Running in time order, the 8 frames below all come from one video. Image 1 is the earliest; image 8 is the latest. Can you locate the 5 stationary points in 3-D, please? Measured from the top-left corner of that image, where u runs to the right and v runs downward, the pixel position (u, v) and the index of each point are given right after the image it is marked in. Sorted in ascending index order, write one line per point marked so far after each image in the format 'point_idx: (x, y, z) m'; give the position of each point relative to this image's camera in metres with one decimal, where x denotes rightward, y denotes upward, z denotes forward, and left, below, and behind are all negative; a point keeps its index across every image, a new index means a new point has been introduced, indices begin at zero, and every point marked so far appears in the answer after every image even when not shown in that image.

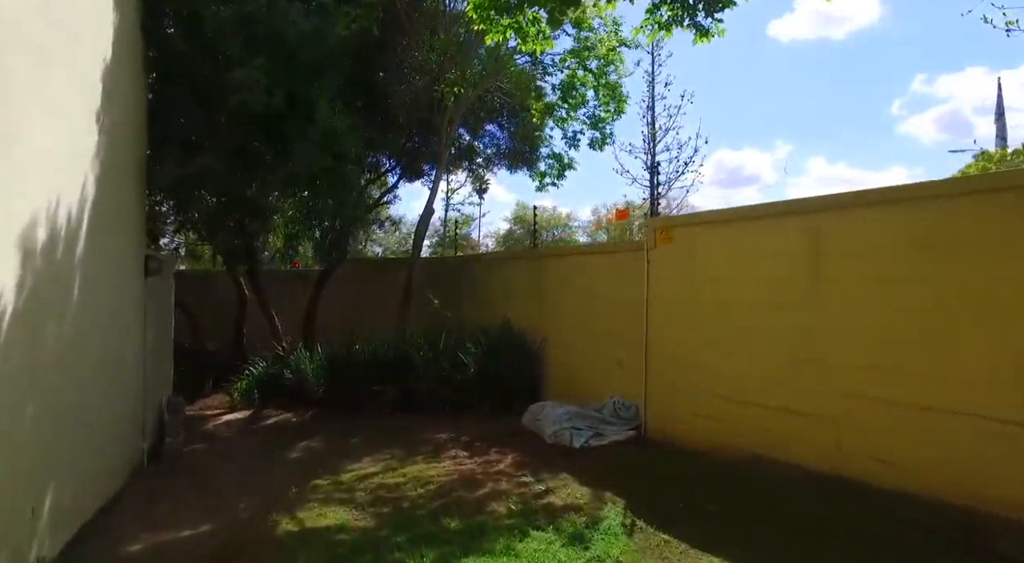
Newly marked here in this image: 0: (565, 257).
0: (+0.7, +0.3, +8.1) m
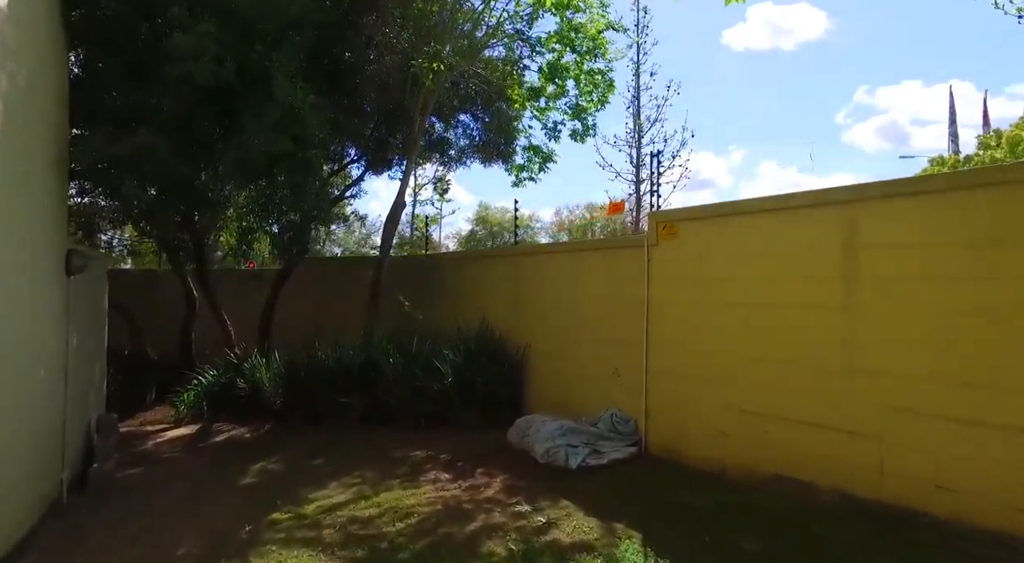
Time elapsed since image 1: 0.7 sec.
0: (+0.5, +0.3, +7.4) m
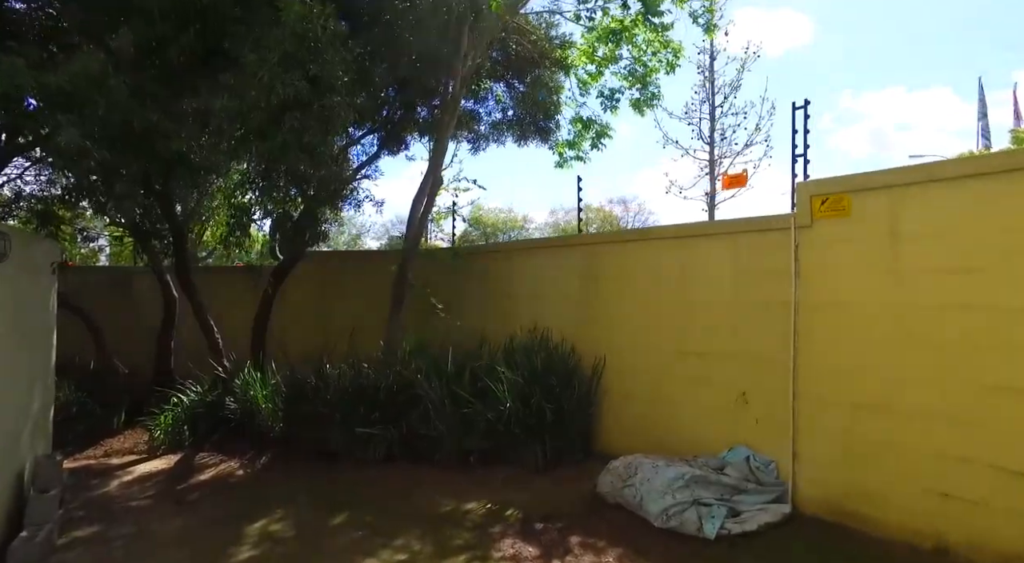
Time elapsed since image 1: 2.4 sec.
0: (+1.1, +0.4, +5.8) m
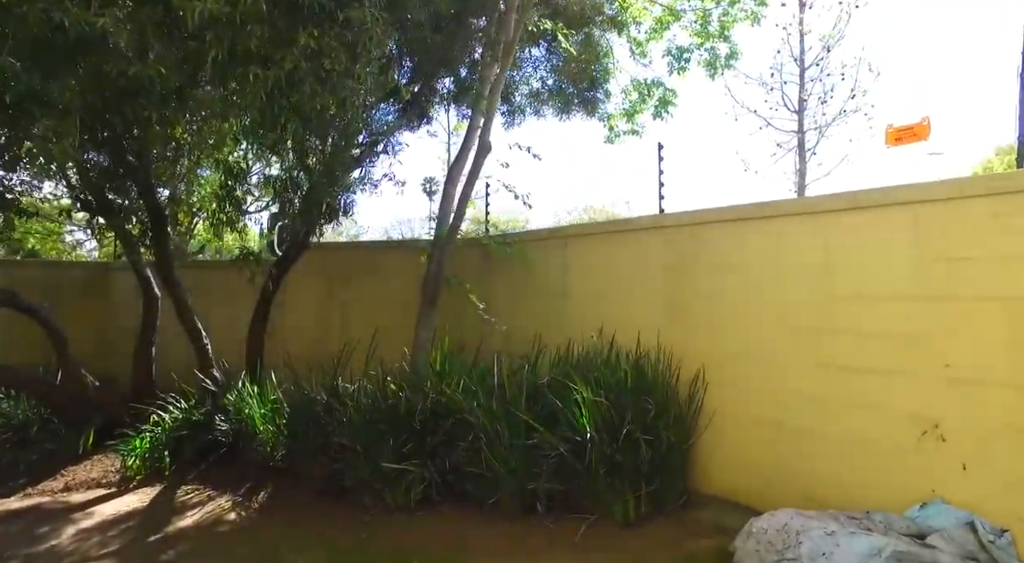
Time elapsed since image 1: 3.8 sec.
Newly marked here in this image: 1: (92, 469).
0: (+1.6, +0.4, +4.4) m
1: (-4.4, -2.0, +6.8) m
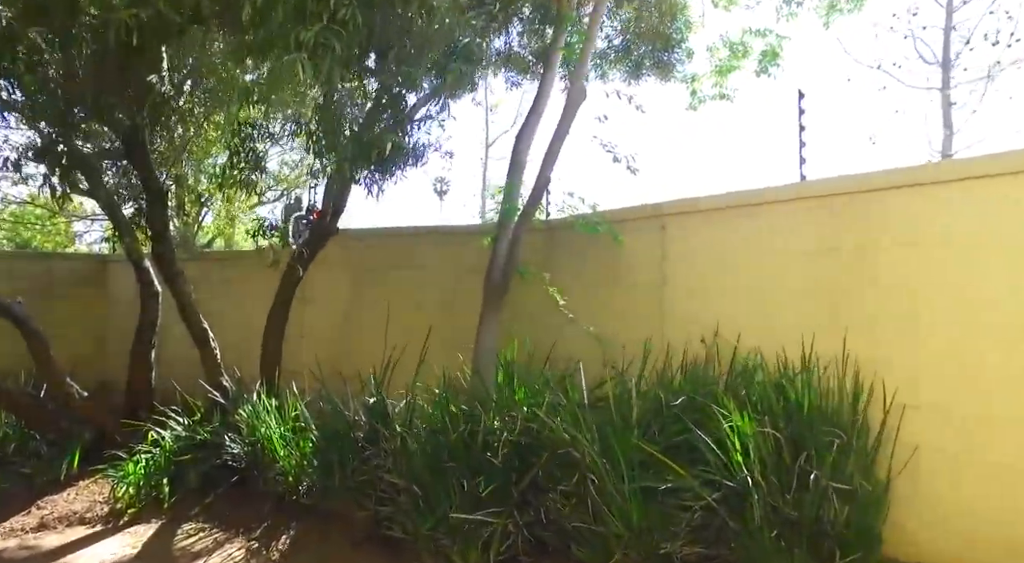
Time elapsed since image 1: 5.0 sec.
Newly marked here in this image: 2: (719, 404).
0: (+2.2, +0.5, +3.1) m
1: (-3.8, -1.9, +5.6) m
2: (+1.0, -0.6, +3.4) m
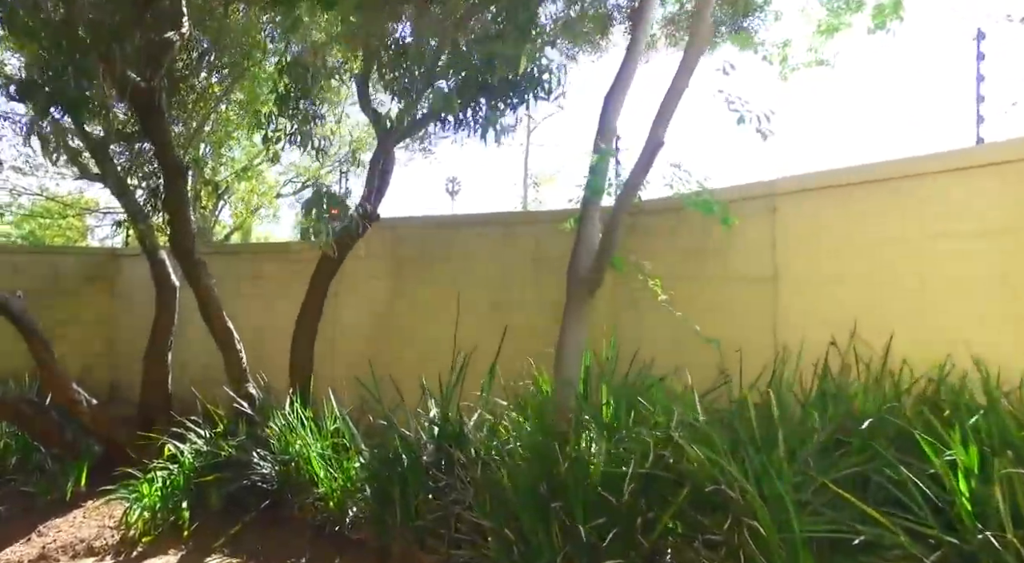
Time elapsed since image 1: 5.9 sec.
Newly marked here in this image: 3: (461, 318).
0: (+2.8, +0.6, +2.3) m
1: (-3.2, -1.8, +4.9) m
2: (+1.5, -0.6, +2.5) m
3: (-0.6, -0.3, +5.8) m
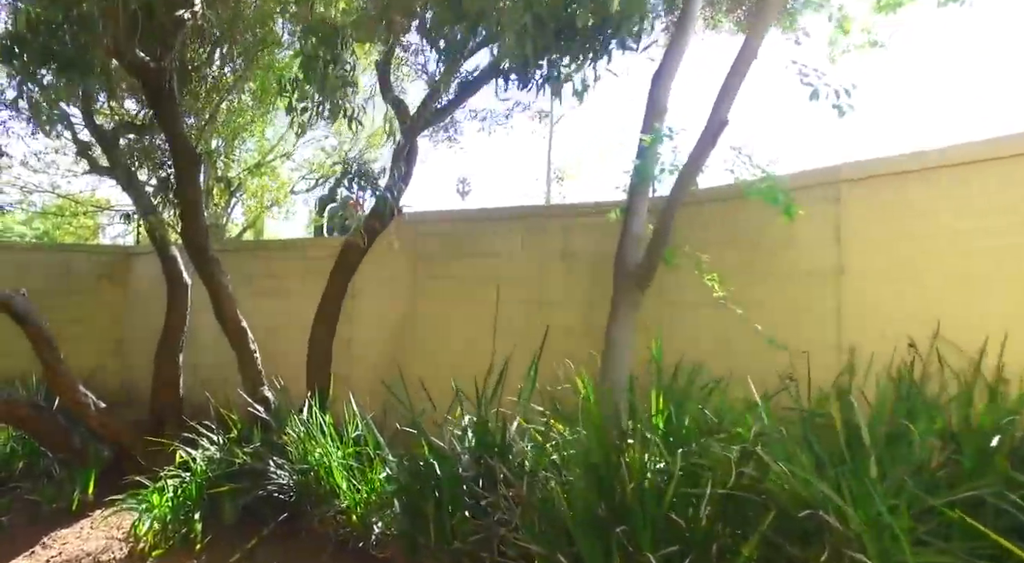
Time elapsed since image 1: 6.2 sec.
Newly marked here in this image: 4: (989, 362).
0: (+3.0, +0.6, +1.9) m
1: (-3.0, -1.8, +4.6) m
2: (+1.7, -0.5, +2.2) m
3: (-0.3, -0.3, +5.5) m
4: (+2.1, -0.4, +2.9) m
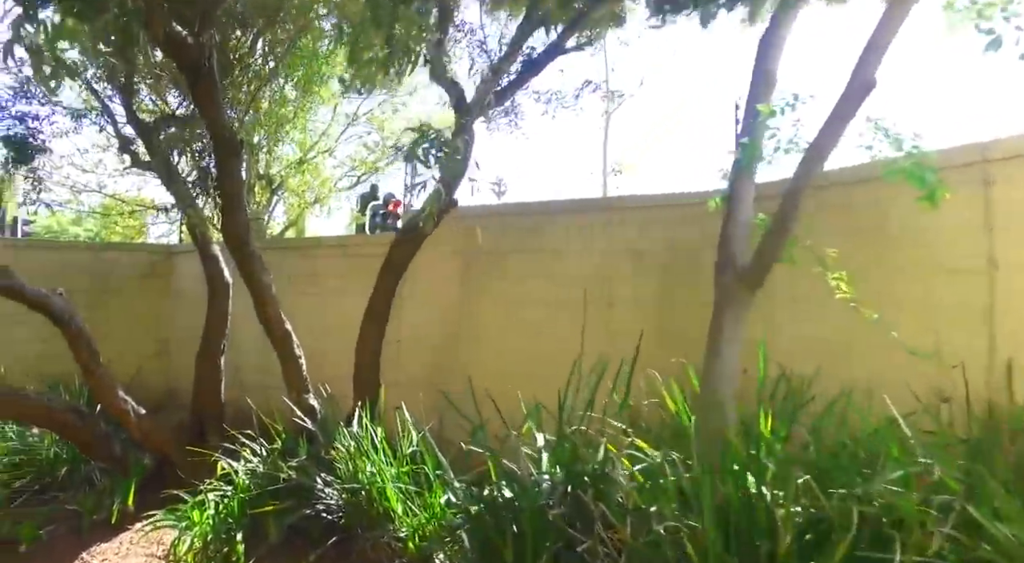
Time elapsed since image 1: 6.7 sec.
0: (+3.3, +0.6, +1.3) m
1: (-2.5, -1.8, +4.3) m
2: (+2.1, -0.5, +1.6) m
3: (+0.2, -0.3, +5.0) m
4: (+2.5, -0.4, +2.3) m
